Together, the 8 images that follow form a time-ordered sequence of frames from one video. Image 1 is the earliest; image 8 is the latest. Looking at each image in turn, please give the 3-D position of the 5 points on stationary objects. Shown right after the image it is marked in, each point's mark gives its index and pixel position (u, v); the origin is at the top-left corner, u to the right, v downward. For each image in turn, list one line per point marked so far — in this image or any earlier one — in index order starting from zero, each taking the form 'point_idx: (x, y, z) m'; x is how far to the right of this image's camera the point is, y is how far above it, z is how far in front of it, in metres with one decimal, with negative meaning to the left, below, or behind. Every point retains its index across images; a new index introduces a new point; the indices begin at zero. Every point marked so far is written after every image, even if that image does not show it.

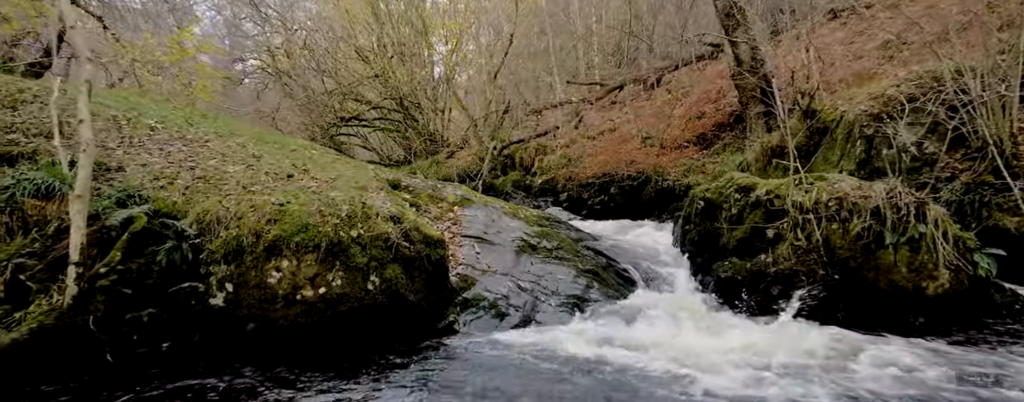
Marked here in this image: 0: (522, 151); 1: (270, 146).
0: (+0.4, +2.1, +17.7) m
1: (-4.1, +0.9, +7.4) m
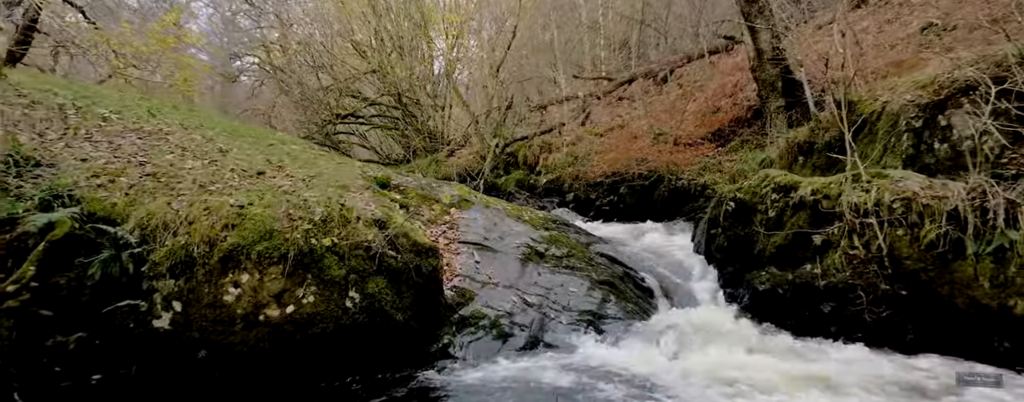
0: (+0.6, +2.0, +16.9) m
1: (-4.0, +0.9, +6.5) m
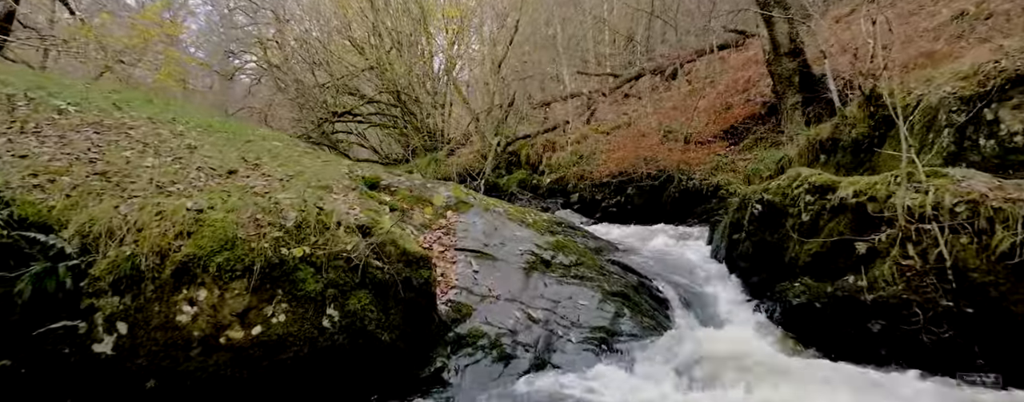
0: (+0.6, +2.0, +16.3) m
1: (-4.0, +0.9, +6.0) m
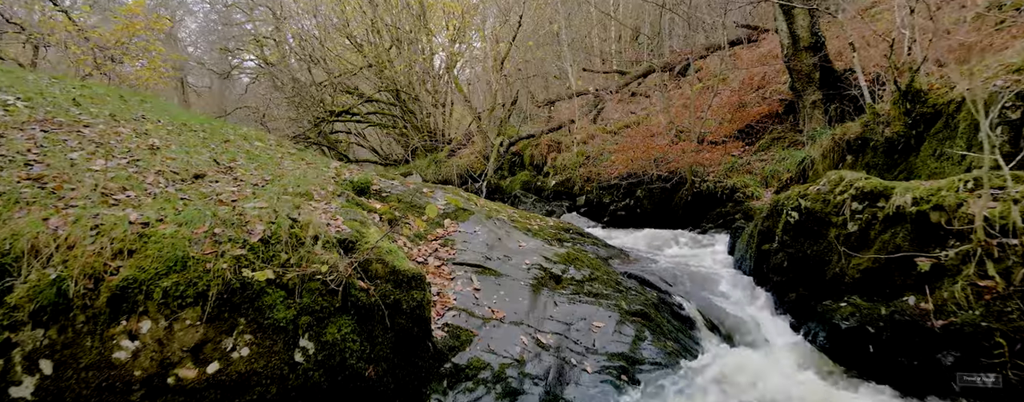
0: (+0.7, +1.9, +15.6) m
1: (-3.9, +0.8, +5.4) m
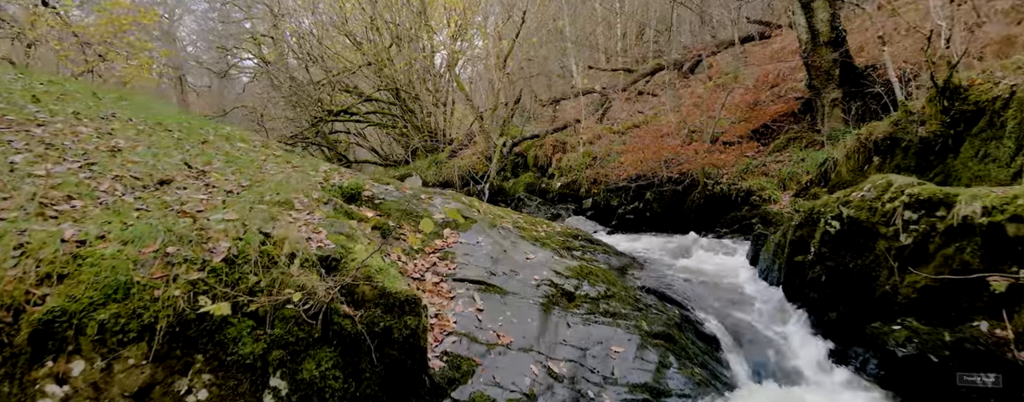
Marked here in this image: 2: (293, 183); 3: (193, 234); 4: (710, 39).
0: (+0.9, +1.8, +15.1) m
1: (-3.9, +0.7, +4.9) m
2: (-2.2, +0.2, +4.4) m
3: (-2.2, -0.2, +3.0) m
4: (+7.3, +6.0, +16.2) m
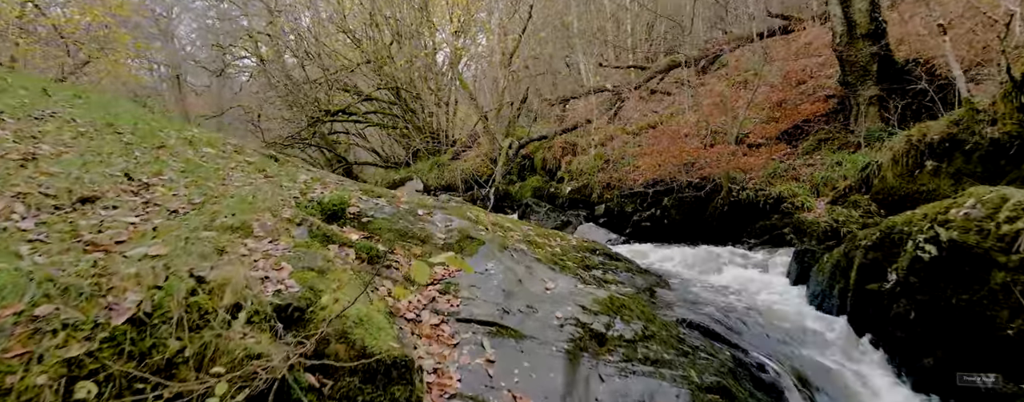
0: (+1.1, +1.7, +14.3) m
1: (-3.7, +0.6, +4.1) m
2: (-2.1, 0.0, +3.6) m
3: (-2.0, -0.4, +2.2) m
4: (+7.5, +5.8, +15.3) m
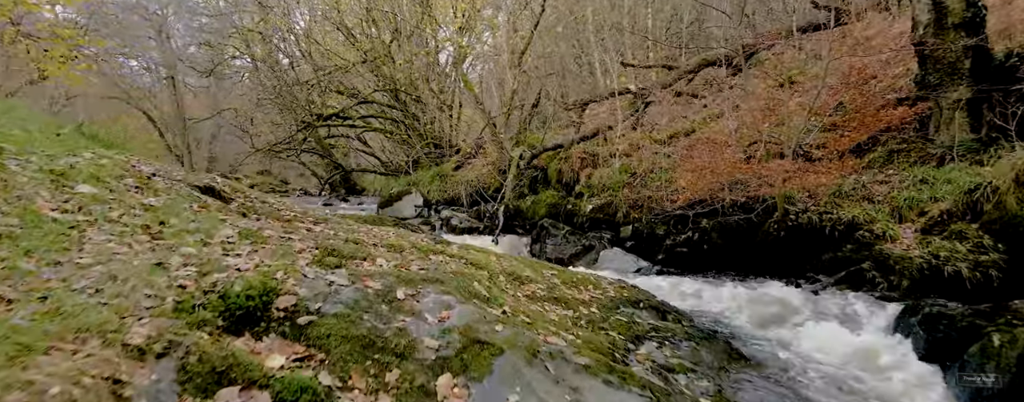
0: (+1.4, +1.2, +12.7) m
1: (-3.5, +0.1, +2.5) m
2: (-1.9, -0.4, +2.0) m
3: (-1.8, -0.8, +0.6) m
4: (+7.8, +5.3, +13.6) m
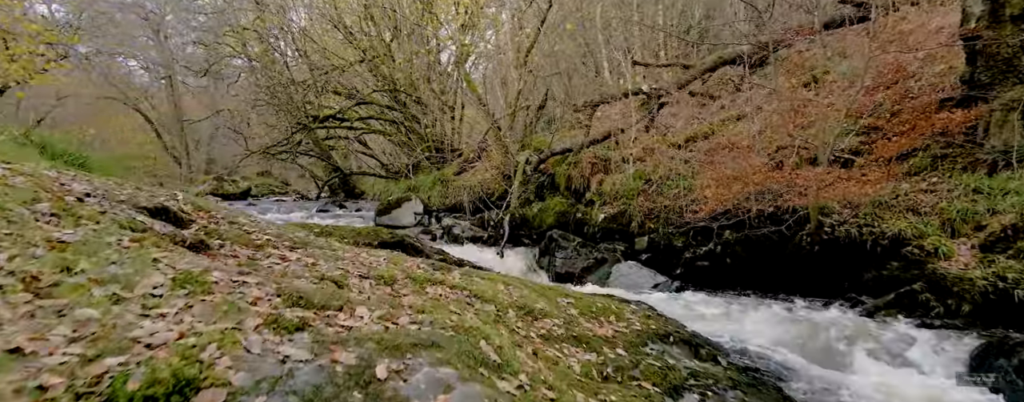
0: (+1.5, +1.0, +11.9) m
1: (-3.4, -0.1, +1.8) m
2: (-1.8, -0.6, +1.2) m
3: (-1.7, -1.0, -0.1) m
4: (+8.0, +5.1, +12.9) m
